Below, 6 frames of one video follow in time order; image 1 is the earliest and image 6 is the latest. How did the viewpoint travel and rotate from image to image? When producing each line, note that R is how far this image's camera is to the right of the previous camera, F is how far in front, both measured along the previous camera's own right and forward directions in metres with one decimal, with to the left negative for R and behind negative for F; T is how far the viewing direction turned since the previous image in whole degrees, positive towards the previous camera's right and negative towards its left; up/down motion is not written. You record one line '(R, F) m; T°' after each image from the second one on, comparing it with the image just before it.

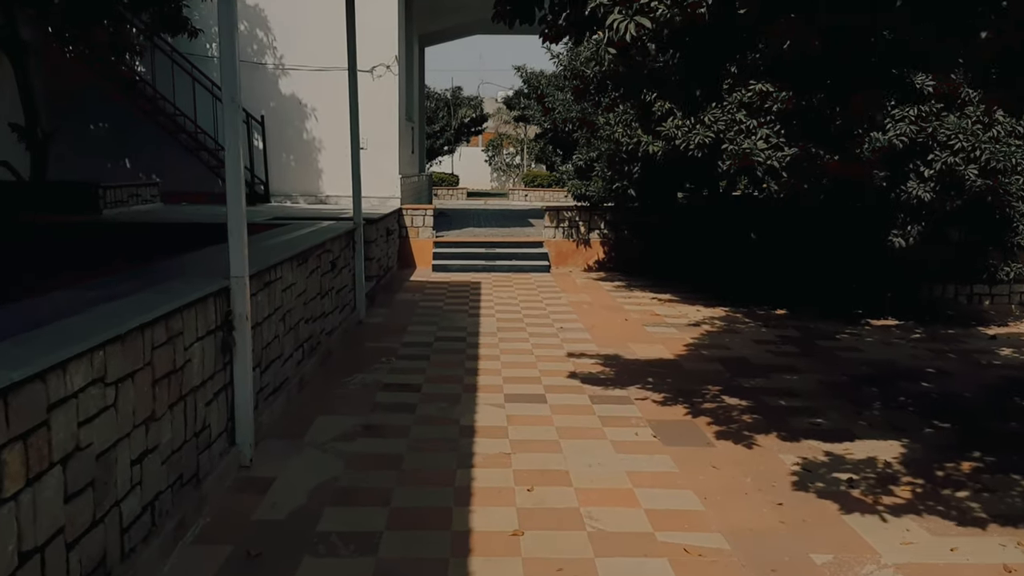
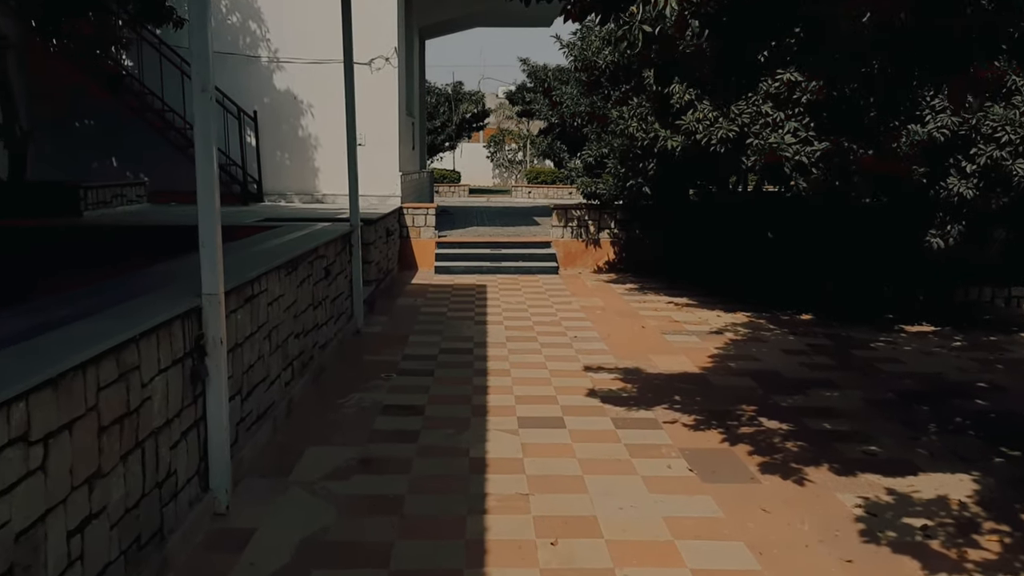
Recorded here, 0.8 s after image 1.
(-0.1, +0.6) m; 0°
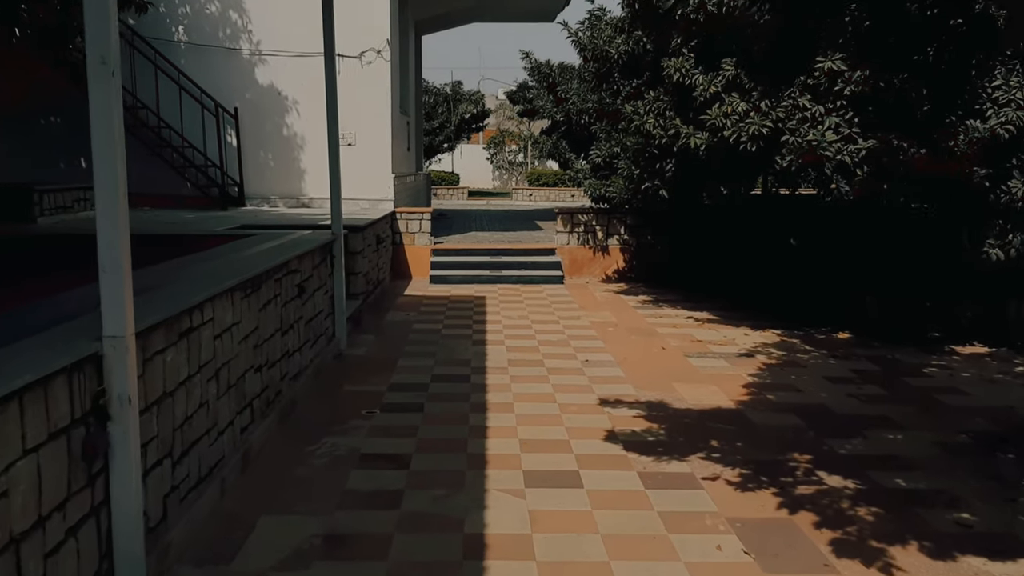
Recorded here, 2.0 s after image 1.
(0.0, +0.9) m; 0°
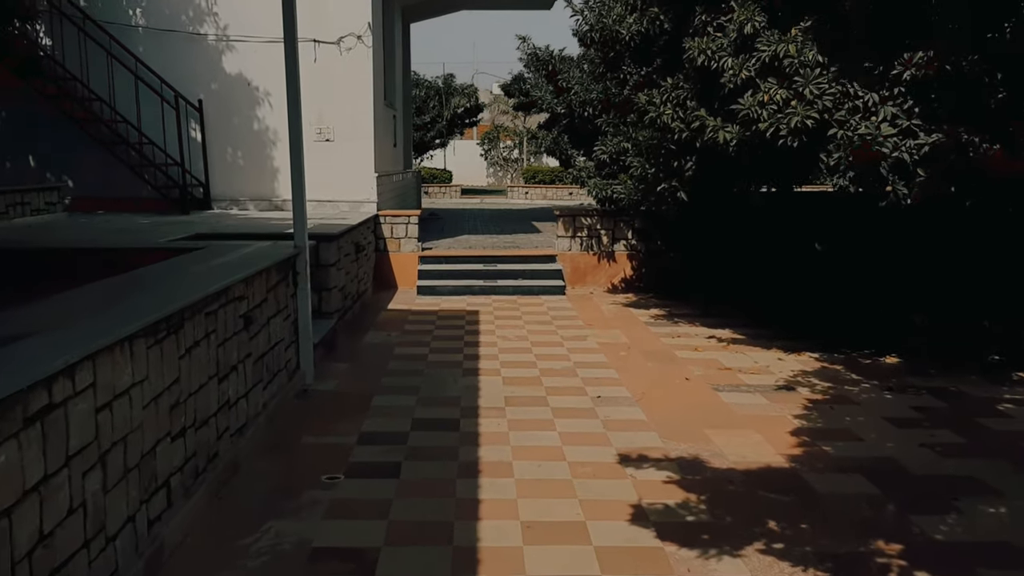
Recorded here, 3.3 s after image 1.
(0.0, +1.0) m; 0°
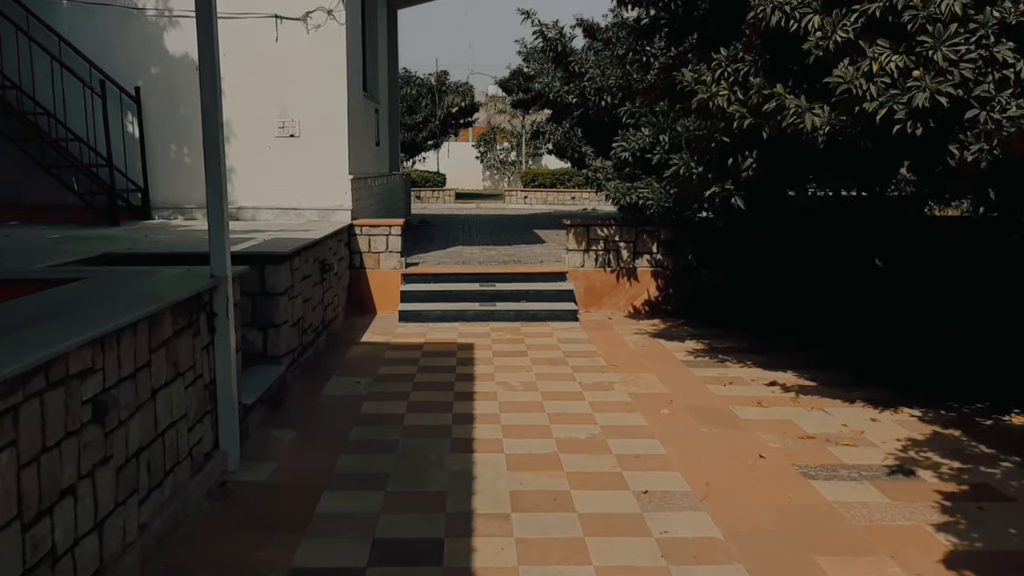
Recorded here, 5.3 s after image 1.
(0.0, +1.6) m; 0°
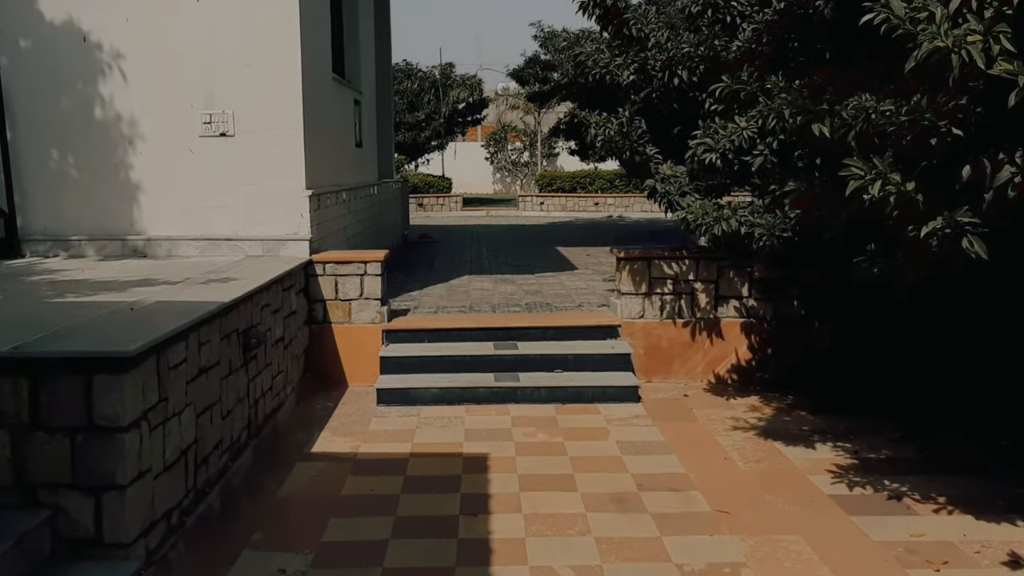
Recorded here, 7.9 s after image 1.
(-0.1, +2.4) m; -1°
